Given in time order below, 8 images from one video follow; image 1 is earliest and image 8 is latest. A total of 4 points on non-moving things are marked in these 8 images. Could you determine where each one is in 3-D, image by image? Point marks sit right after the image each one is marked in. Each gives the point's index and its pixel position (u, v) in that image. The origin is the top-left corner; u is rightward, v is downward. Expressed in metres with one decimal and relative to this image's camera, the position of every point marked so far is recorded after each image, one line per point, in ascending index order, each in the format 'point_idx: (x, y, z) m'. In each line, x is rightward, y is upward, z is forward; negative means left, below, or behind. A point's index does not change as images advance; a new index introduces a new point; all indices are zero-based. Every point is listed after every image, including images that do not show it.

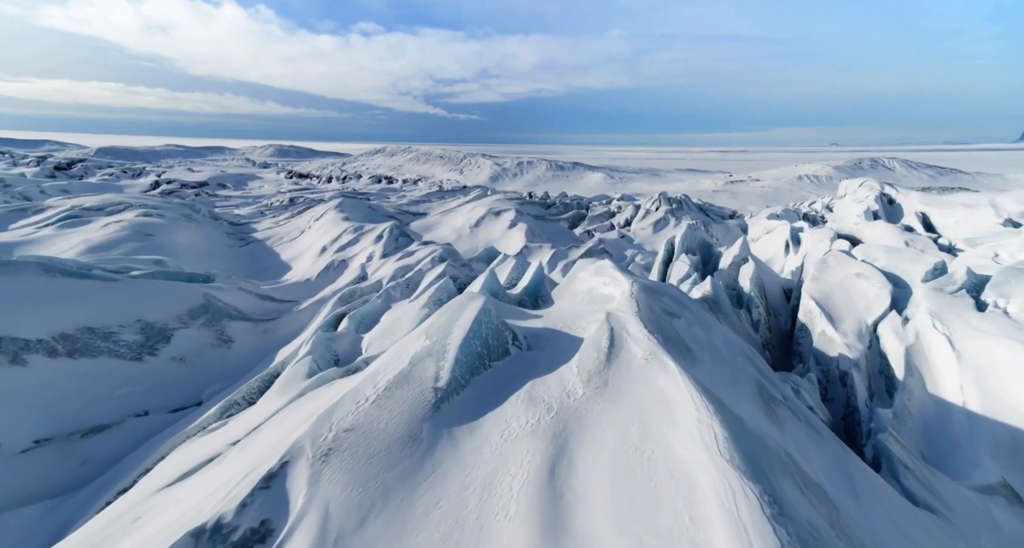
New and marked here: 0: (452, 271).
0: (-1.5, 0.0, +10.9) m
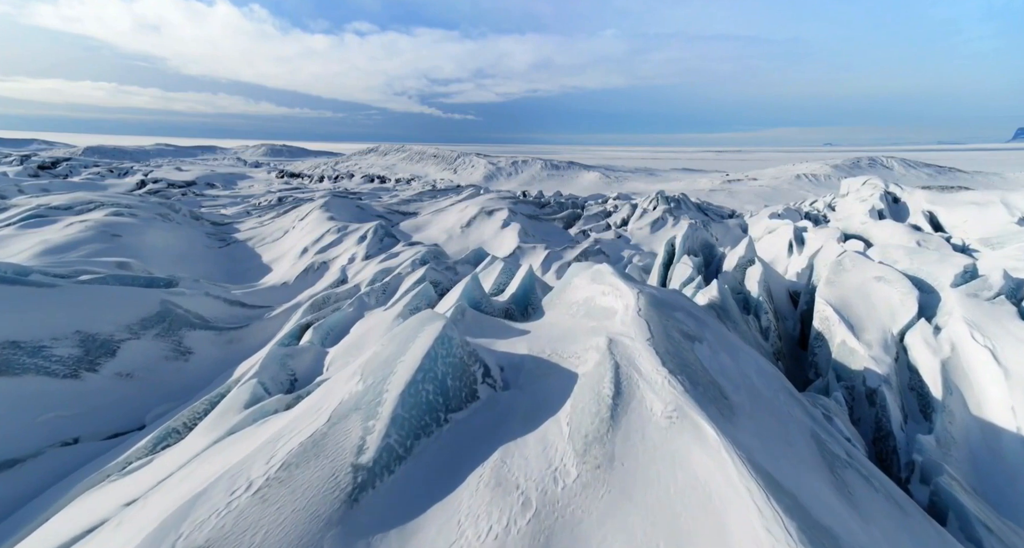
0: (-1.7, -0.1, +9.9) m
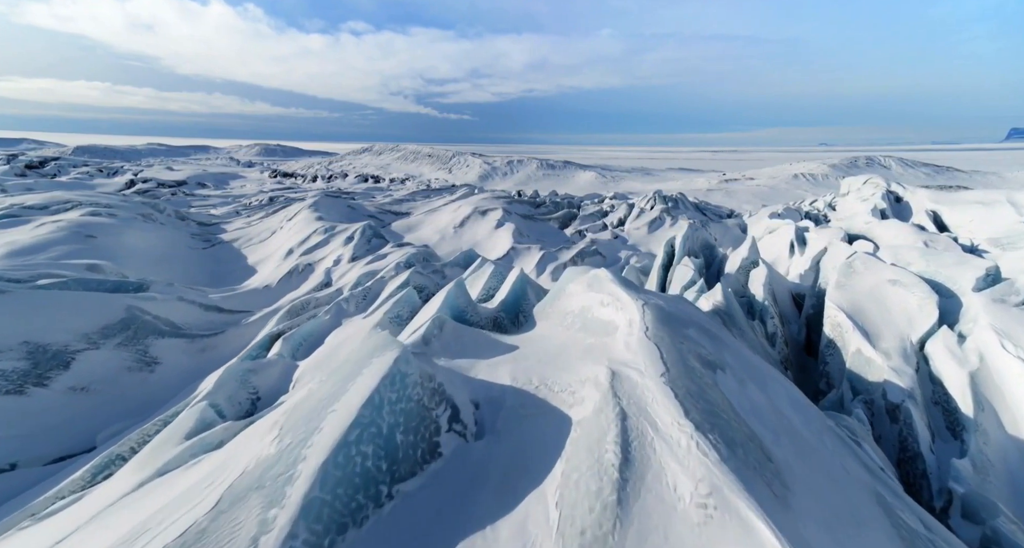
0: (-1.9, -0.1, +9.2) m
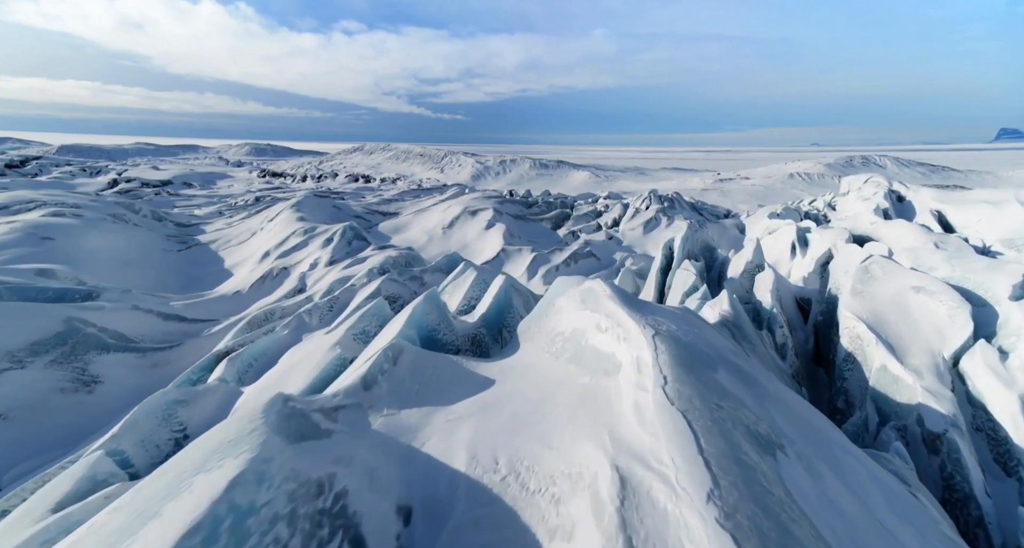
0: (-2.2, -0.3, +8.2) m
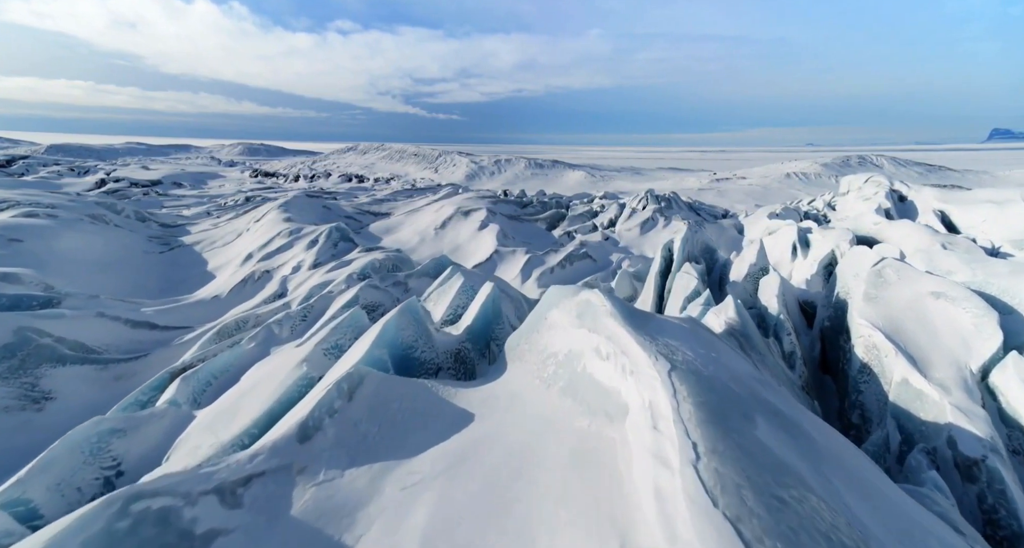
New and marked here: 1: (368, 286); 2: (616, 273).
0: (-2.3, -0.4, +7.5) m
1: (-2.4, -0.2, +7.7) m
2: (+4.2, +0.1, +18.6) m
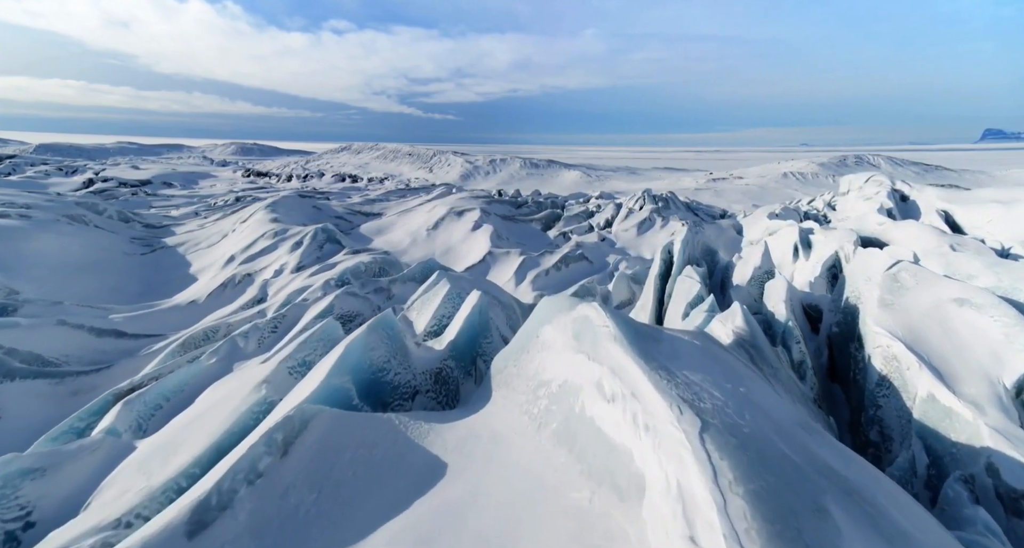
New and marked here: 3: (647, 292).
0: (-2.5, -0.5, +6.9) m
1: (-2.6, -0.3, +7.0) m
2: (+4.0, 0.0, +18.0) m
3: (+3.5, -0.5, +11.7) m
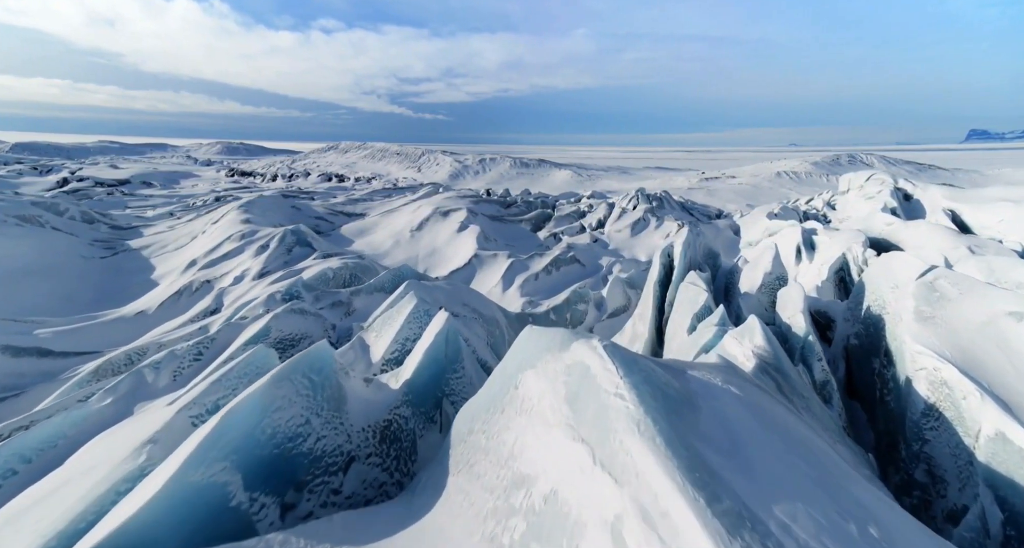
0: (-2.8, -0.6, +5.7) m
1: (-2.8, -0.5, +5.8) m
2: (+3.5, -0.2, +16.9) m
3: (+3.1, -0.6, +10.6) m
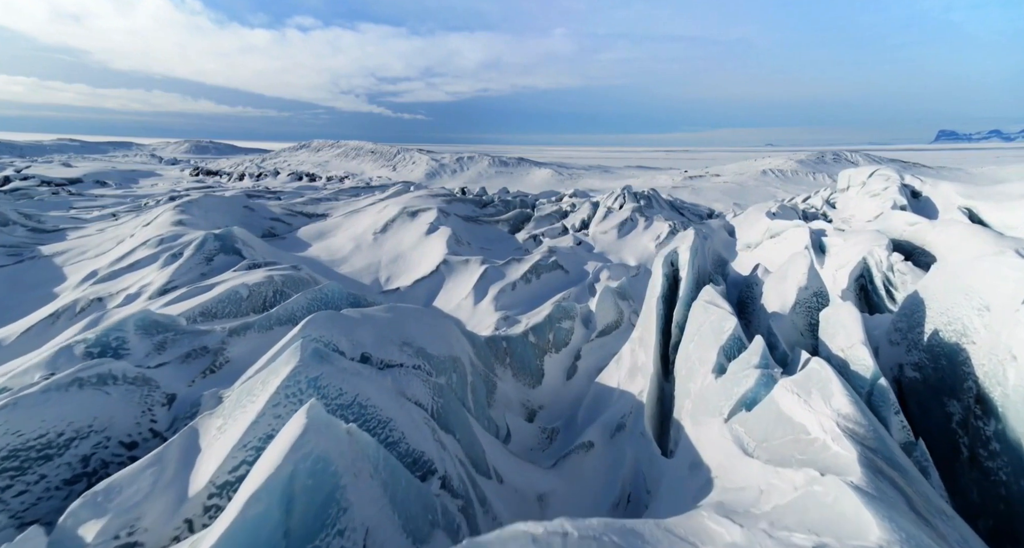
0: (-3.1, -0.9, +3.2) m
1: (-3.2, -0.8, +3.3) m
2: (+2.7, -0.5, +14.7) m
3: (+2.5, -0.9, +8.4) m
